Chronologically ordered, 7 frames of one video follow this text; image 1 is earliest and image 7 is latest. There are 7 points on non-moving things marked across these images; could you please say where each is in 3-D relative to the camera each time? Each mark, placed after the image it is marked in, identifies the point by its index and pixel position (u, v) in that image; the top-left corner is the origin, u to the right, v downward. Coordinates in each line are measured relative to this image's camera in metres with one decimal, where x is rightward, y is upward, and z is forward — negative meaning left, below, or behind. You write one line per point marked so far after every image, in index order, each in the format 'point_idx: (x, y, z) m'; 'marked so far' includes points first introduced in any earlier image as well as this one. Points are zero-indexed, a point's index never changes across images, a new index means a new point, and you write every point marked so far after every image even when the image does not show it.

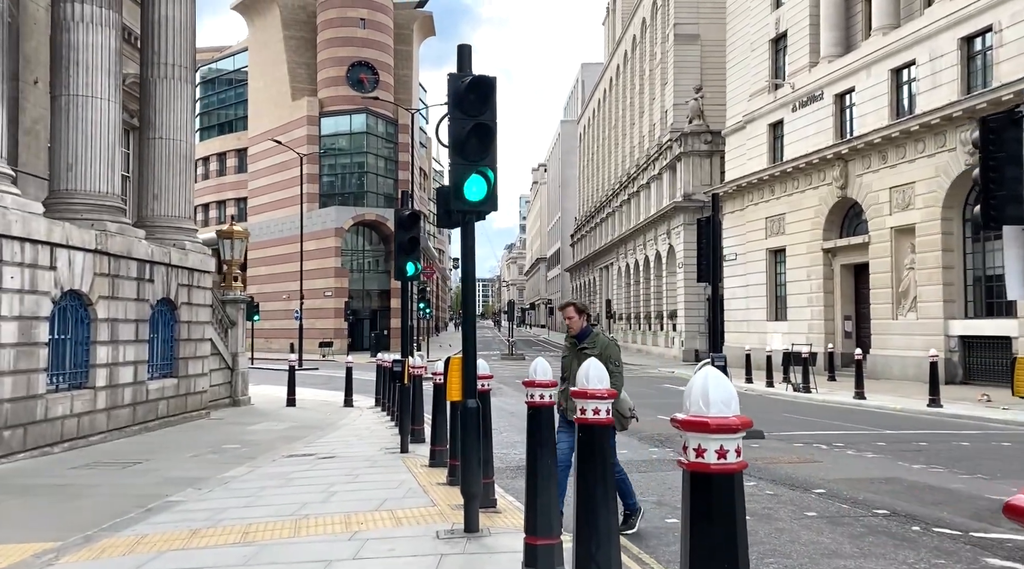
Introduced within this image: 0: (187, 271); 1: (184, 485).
0: (-6.5, +0.3, +17.7) m
1: (-3.7, -2.3, +10.0) m
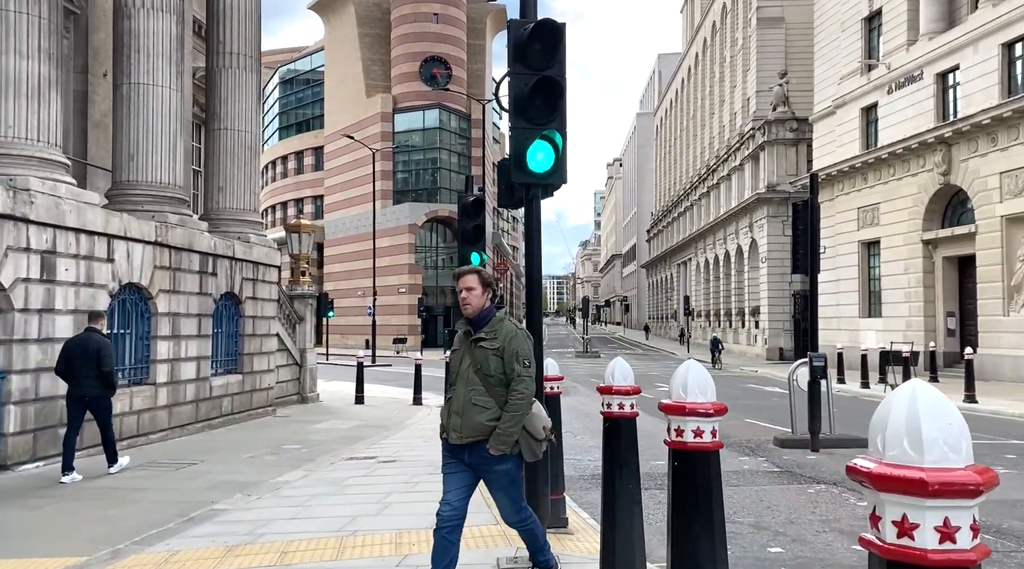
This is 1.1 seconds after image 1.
0: (-5.1, +0.4, +17.3) m
1: (-2.9, -2.2, +9.3) m
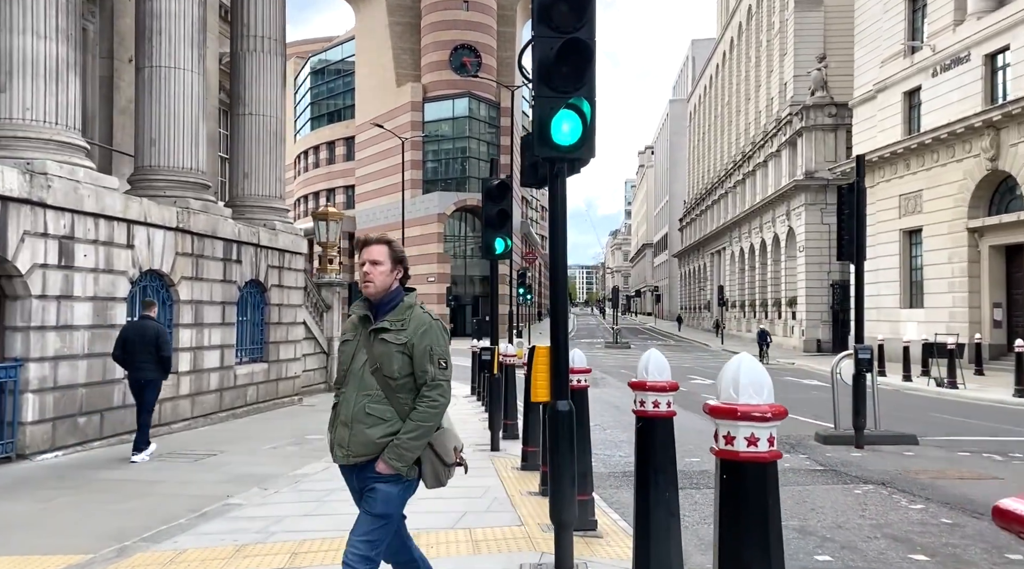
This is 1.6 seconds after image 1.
0: (-4.5, +0.6, +17.0) m
1: (-2.6, -2.0, +9.0) m
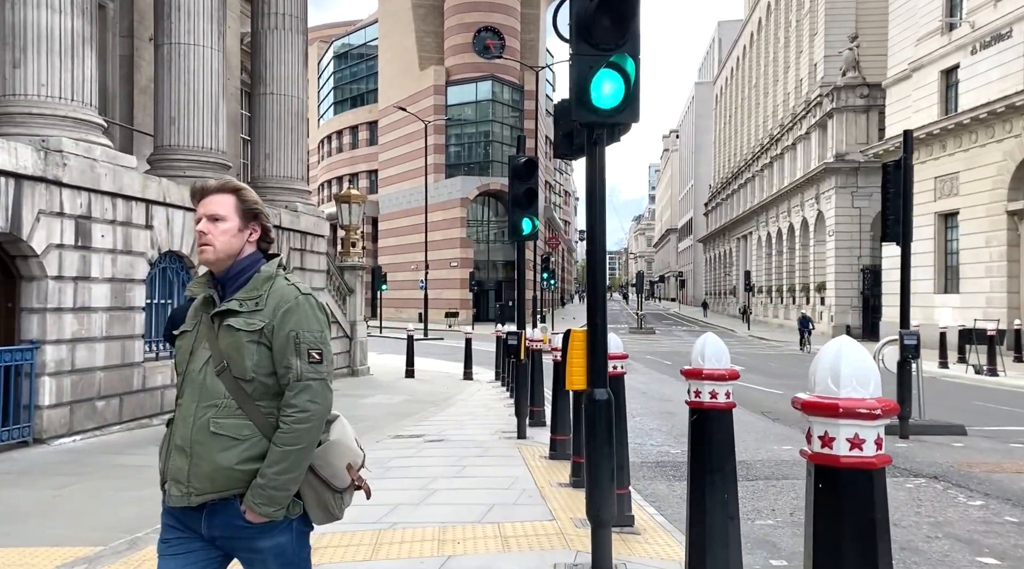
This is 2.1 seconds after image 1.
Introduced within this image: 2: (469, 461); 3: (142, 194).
0: (-4.0, +0.9, +16.7) m
1: (-2.4, -1.8, +8.7) m
2: (-0.4, -1.8, +8.8) m
3: (-4.9, +1.2, +11.7) m
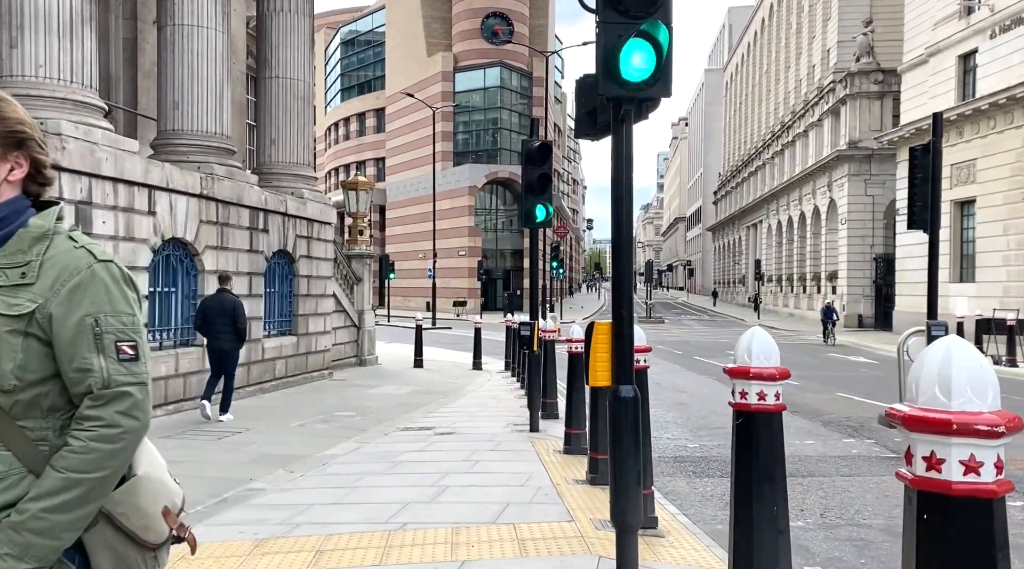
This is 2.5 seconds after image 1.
0: (-3.8, +1.2, +16.4) m
1: (-2.2, -1.7, +8.4) m
2: (-0.3, -1.6, +8.5) m
3: (-4.7, +1.3, +11.4) m
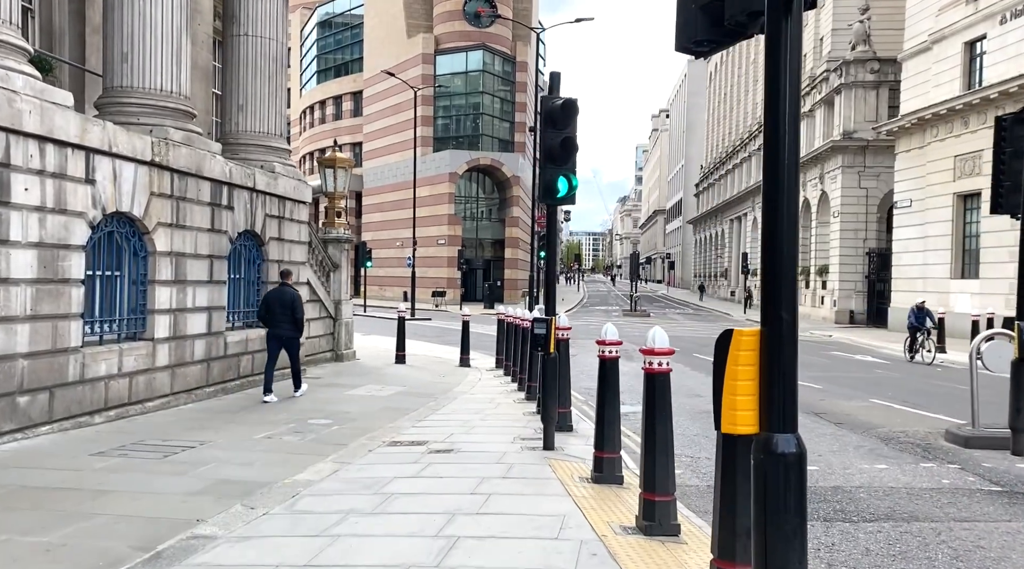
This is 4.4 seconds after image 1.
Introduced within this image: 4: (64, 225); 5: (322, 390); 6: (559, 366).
0: (-3.8, +1.4, +14.5) m
1: (-2.1, -1.6, +6.6) m
2: (-0.1, -1.5, +6.8) m
3: (-4.6, +1.5, +9.5) m
4: (-4.7, +0.6, +9.2) m
5: (-2.9, -1.6, +13.5) m
6: (+0.5, -0.8, +9.1) m
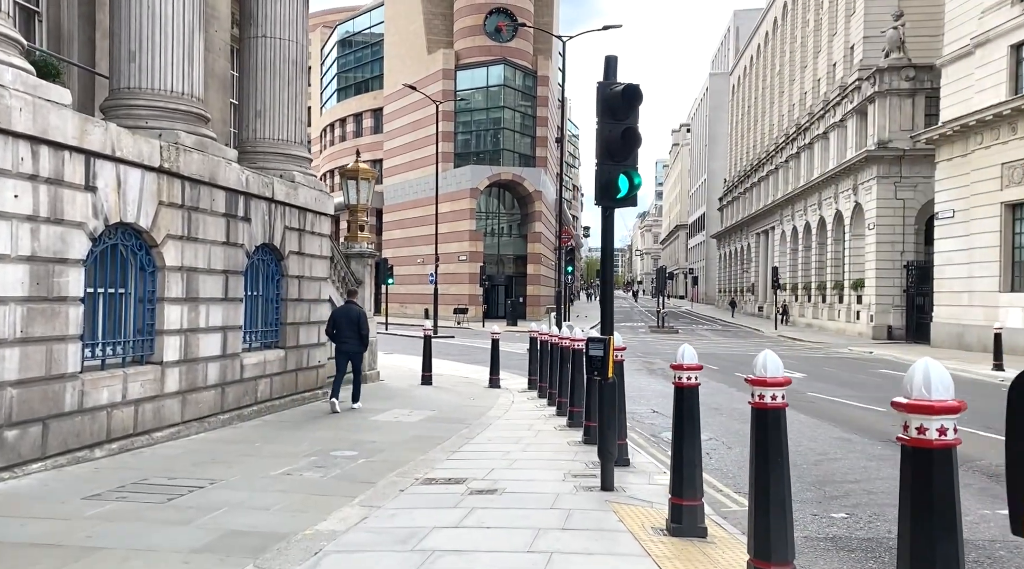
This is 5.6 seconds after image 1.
0: (-3.3, +1.1, +13.5) m
1: (-1.7, -1.7, +5.6) m
2: (+0.3, -1.6, +5.7) m
3: (-4.1, +1.4, +8.5) m
4: (-4.2, +0.5, +8.3) m
5: (-2.3, -1.9, +12.5) m
6: (+0.9, -1.0, +8.0) m
